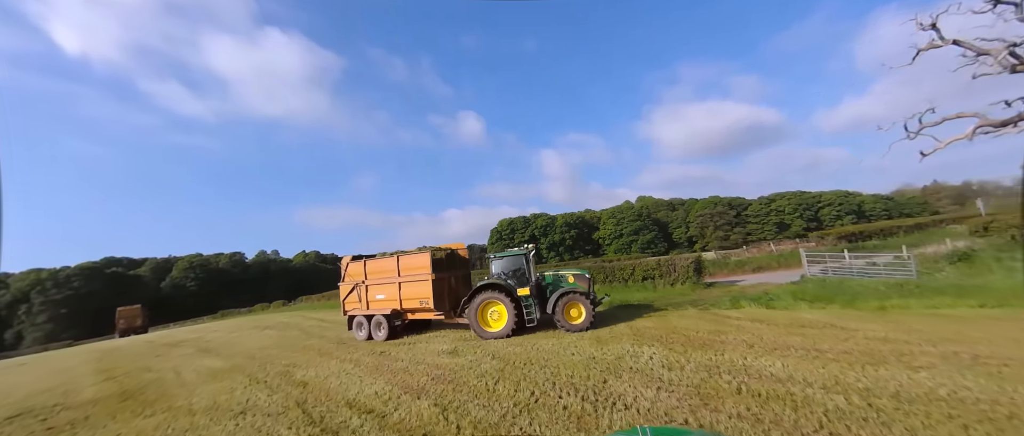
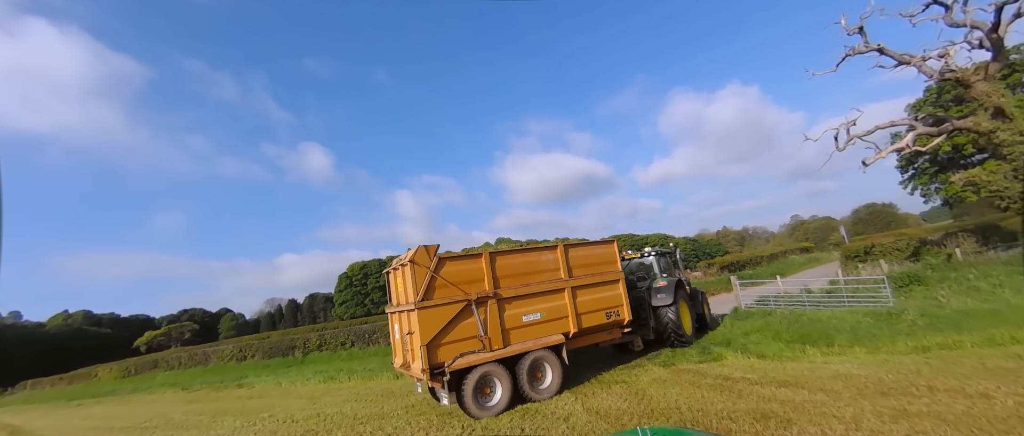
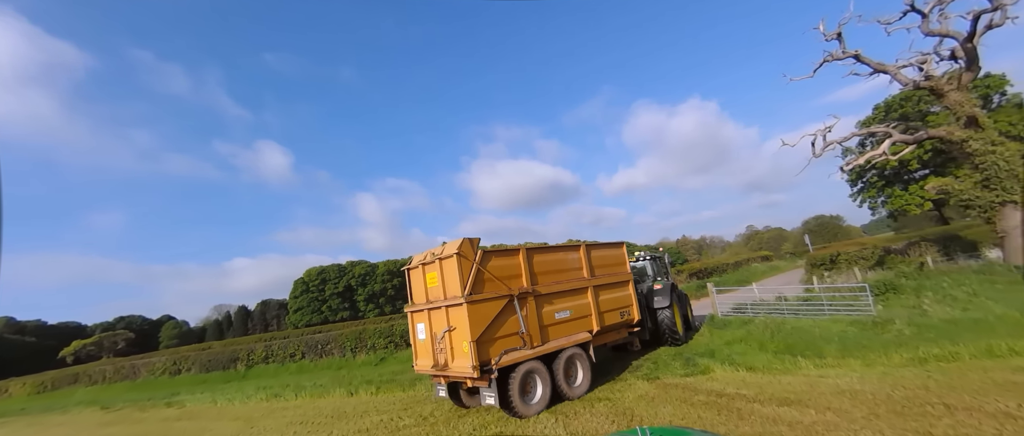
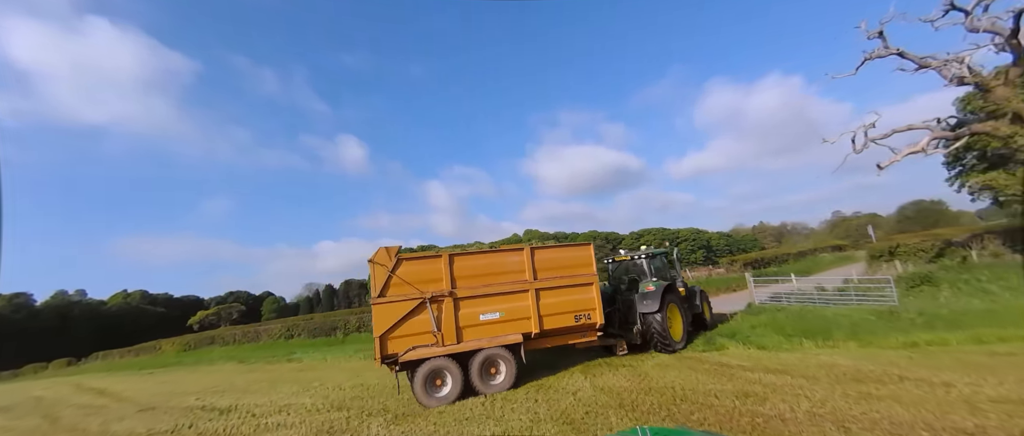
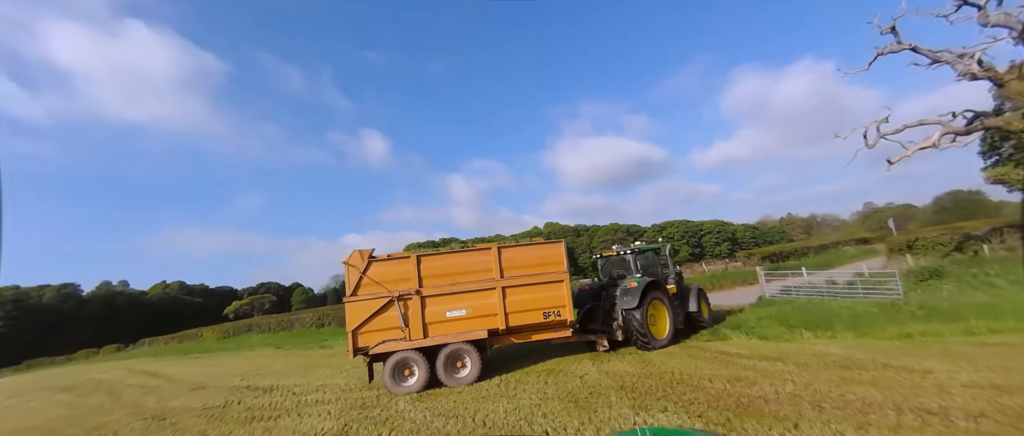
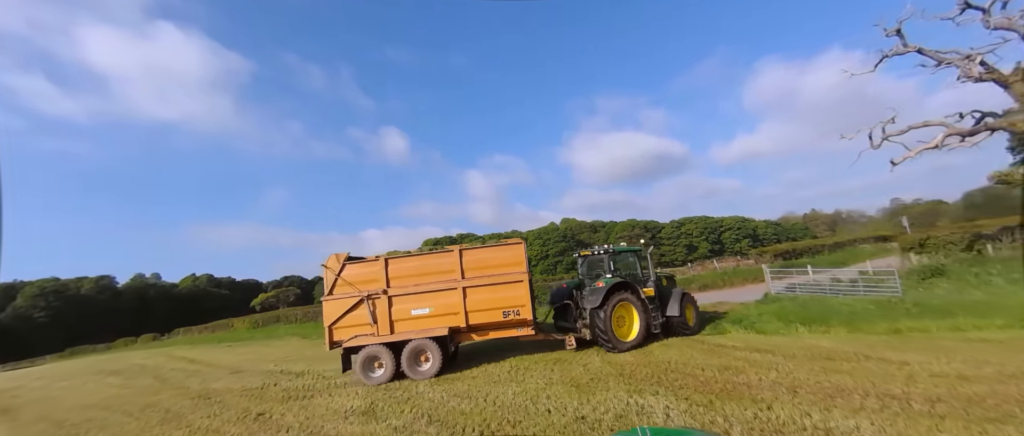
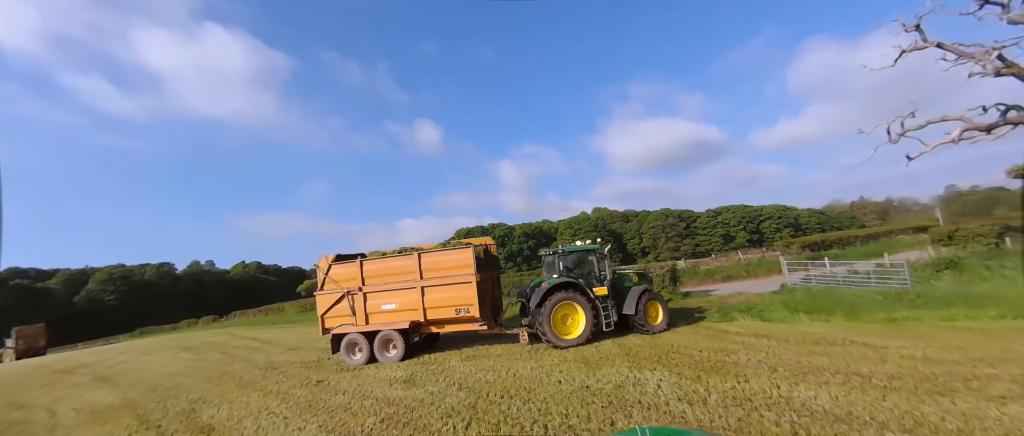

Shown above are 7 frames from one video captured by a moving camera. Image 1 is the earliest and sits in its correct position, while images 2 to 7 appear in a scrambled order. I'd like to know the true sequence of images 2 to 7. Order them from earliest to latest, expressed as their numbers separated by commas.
7, 6, 5, 4, 2, 3
